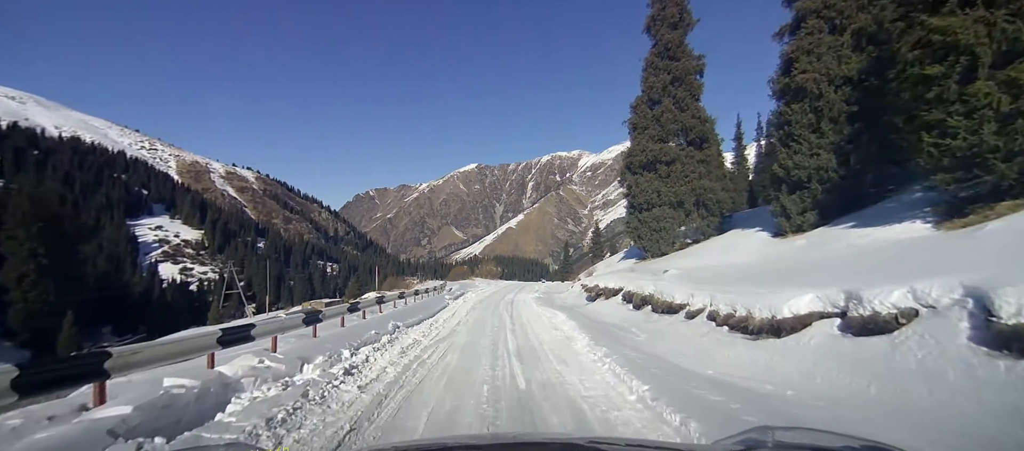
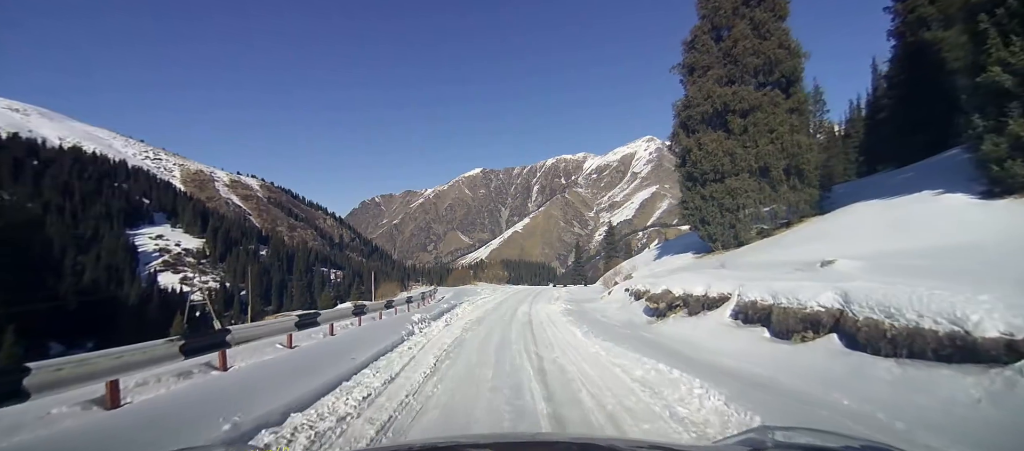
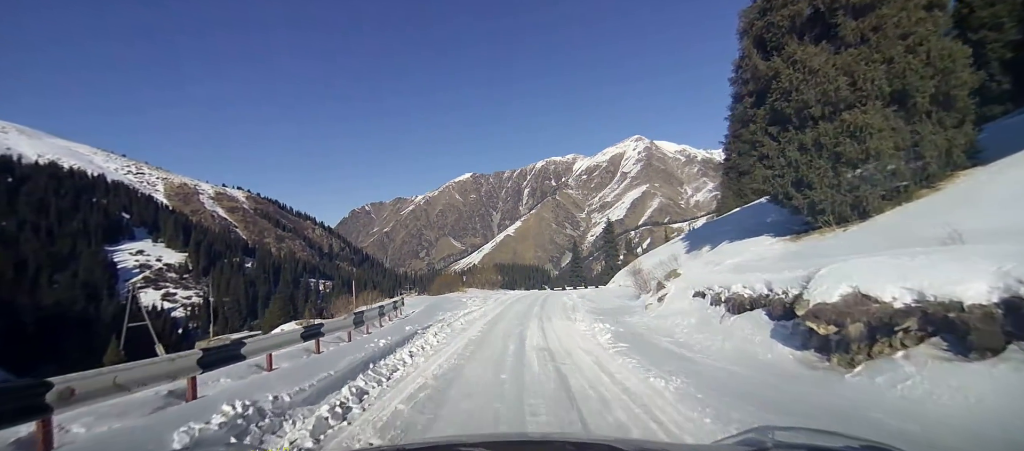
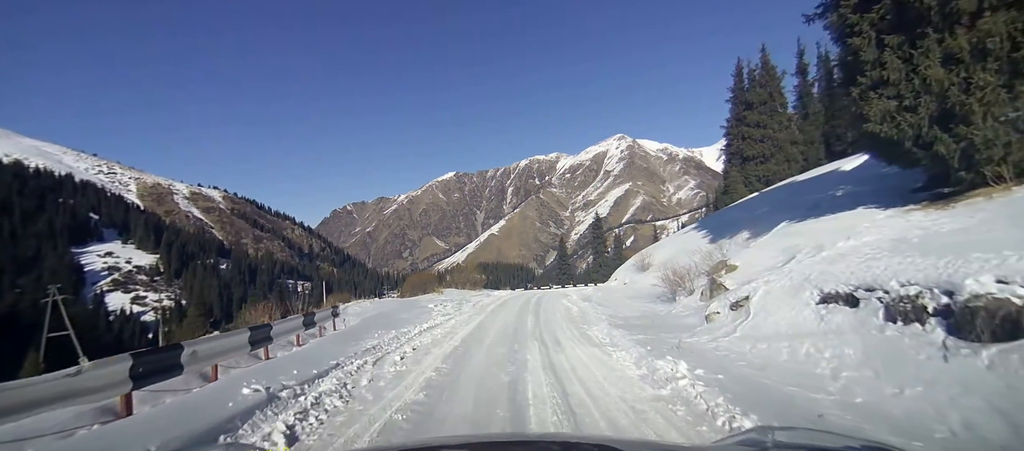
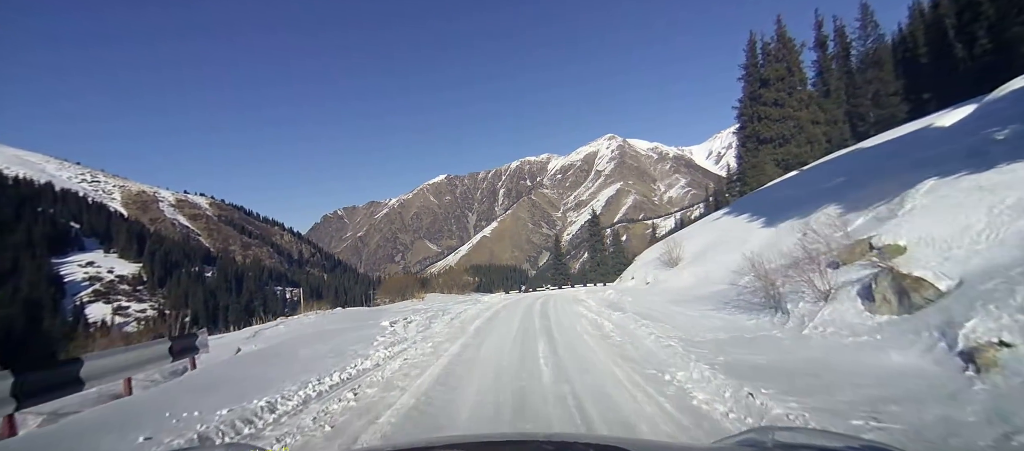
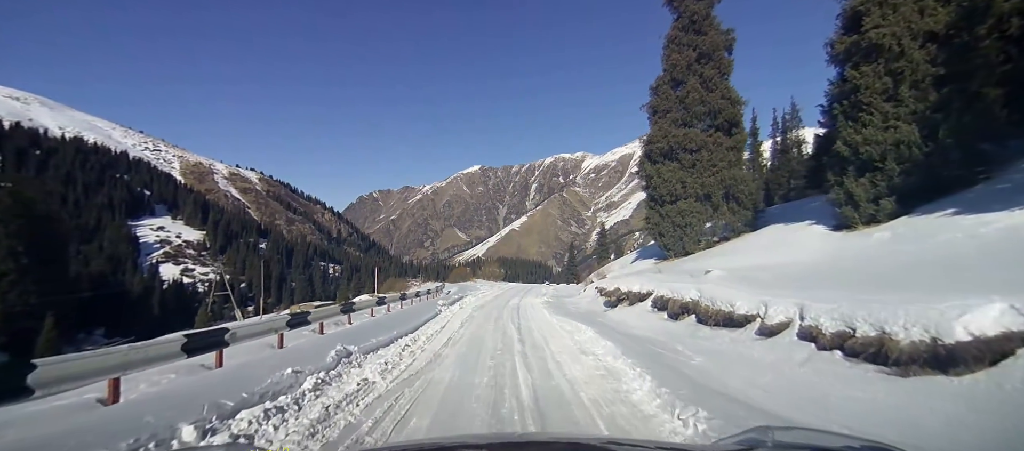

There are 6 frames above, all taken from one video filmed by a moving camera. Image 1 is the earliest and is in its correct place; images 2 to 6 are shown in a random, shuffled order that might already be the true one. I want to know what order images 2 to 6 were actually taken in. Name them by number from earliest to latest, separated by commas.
6, 2, 3, 4, 5
